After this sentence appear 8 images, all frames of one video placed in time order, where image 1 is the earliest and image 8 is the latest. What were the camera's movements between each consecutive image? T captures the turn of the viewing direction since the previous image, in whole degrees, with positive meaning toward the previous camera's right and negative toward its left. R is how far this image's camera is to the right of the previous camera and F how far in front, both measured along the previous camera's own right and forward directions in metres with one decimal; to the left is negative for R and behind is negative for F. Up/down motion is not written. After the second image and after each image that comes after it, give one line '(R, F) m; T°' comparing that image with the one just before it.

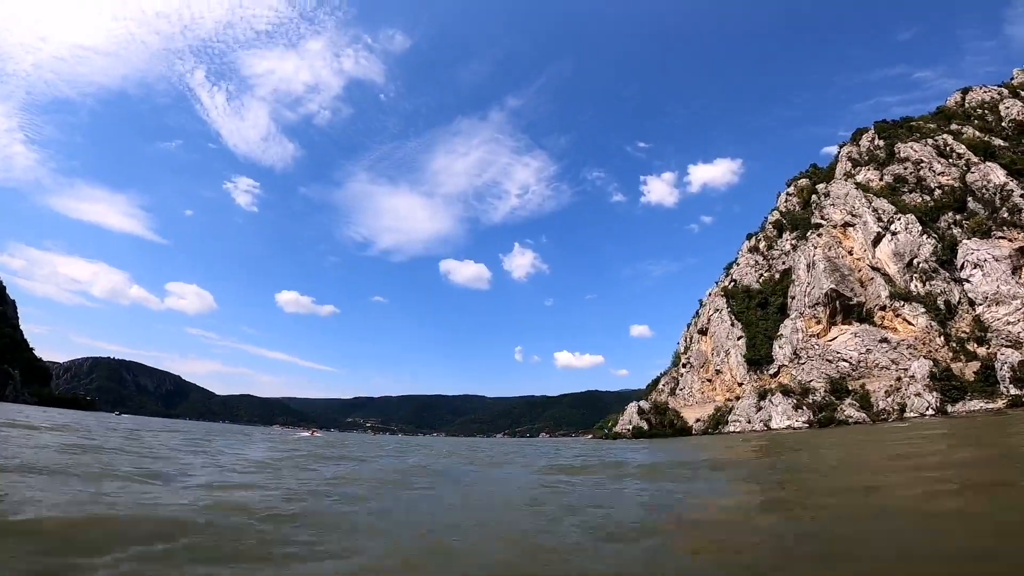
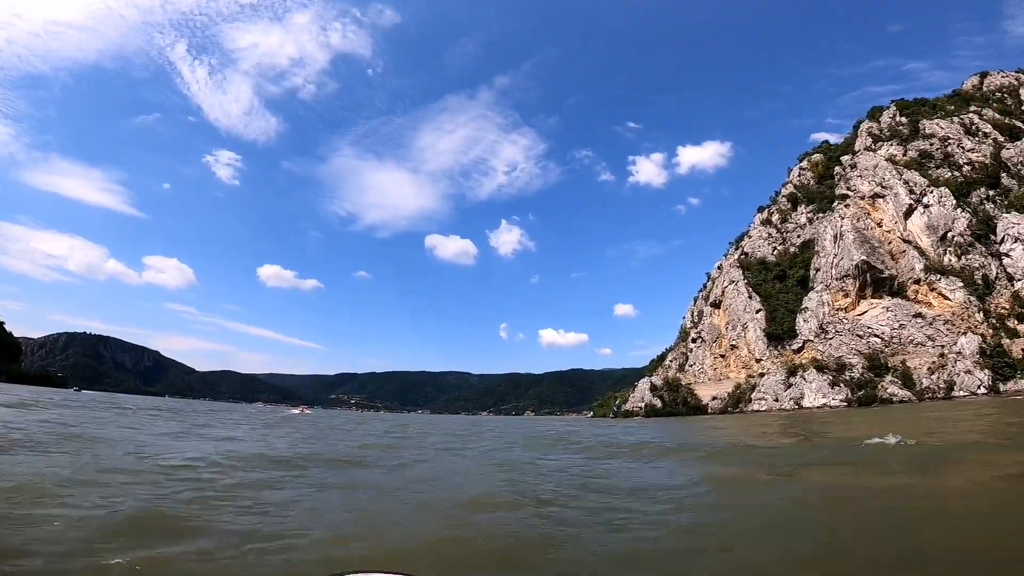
(-1.8, +3.1) m; +2°
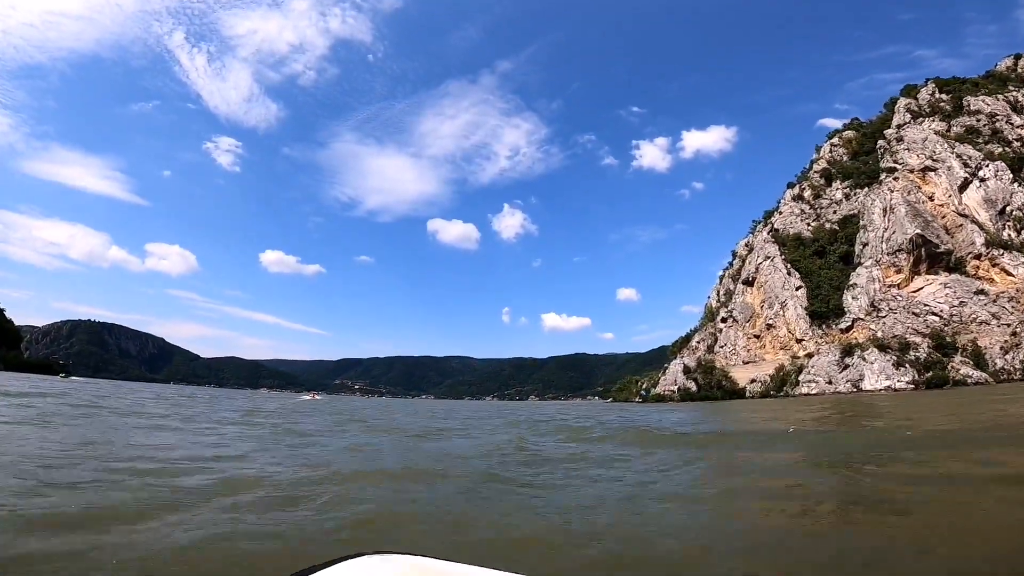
(-1.8, +2.5) m; 0°
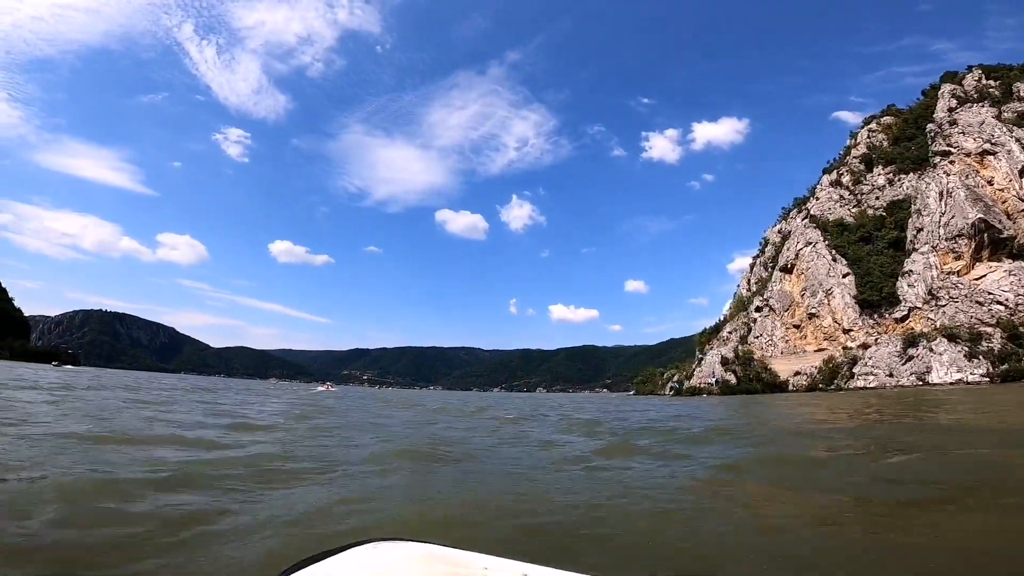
(-1.7, +1.9) m; -1°
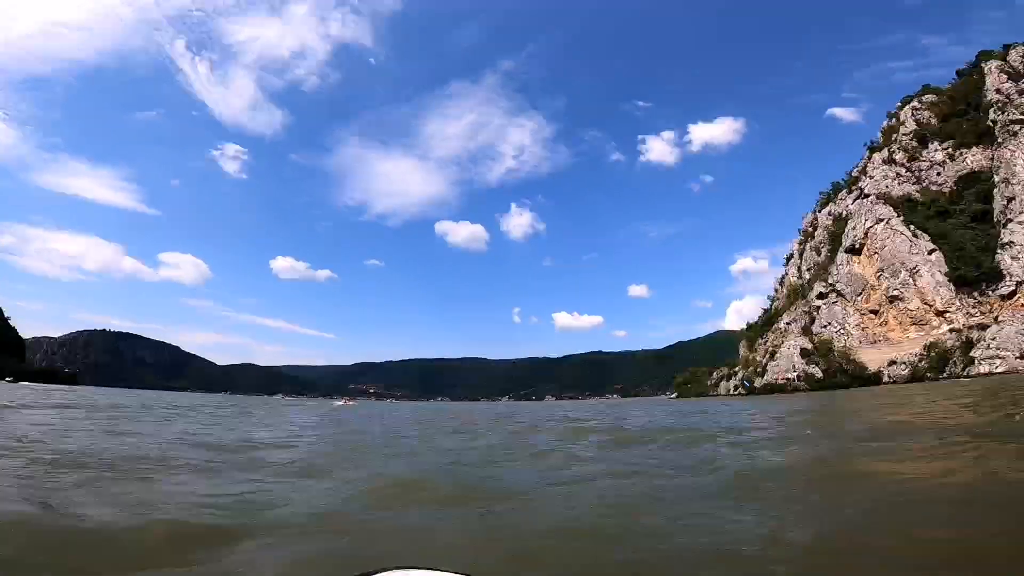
(-3.7, +3.7) m; 0°
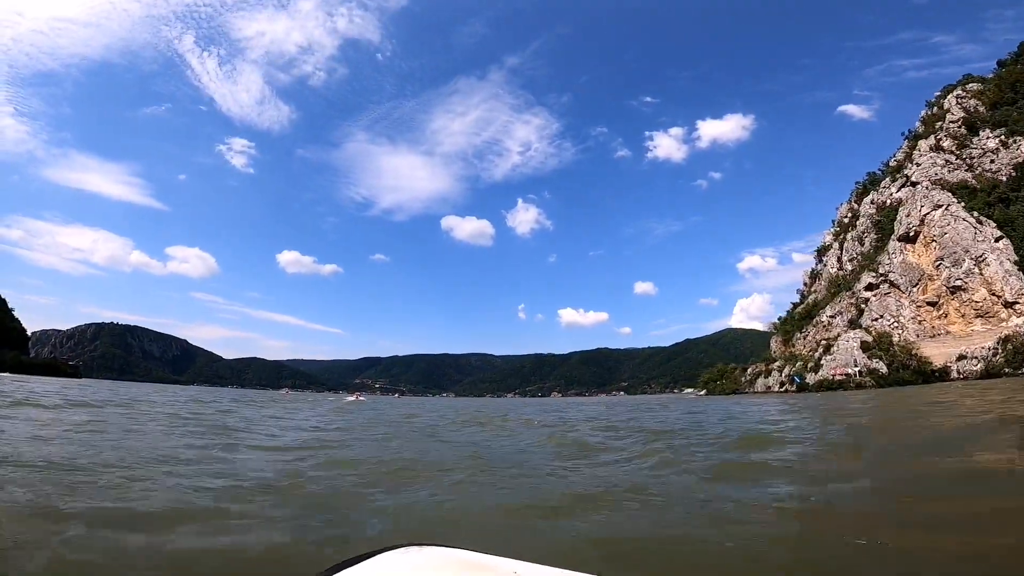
(-2.2, +2.4) m; 0°
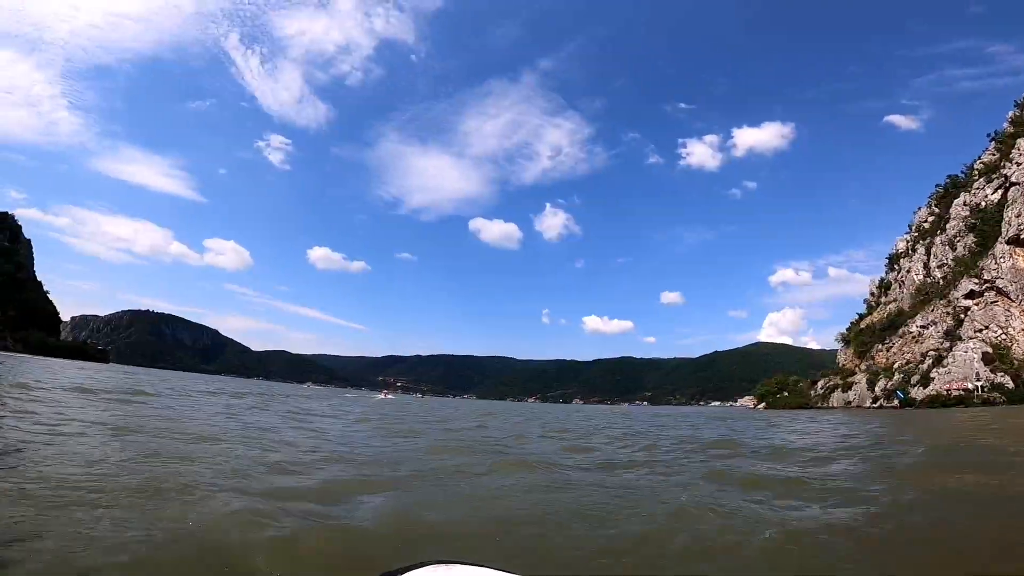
(-2.8, +3.1) m; -3°
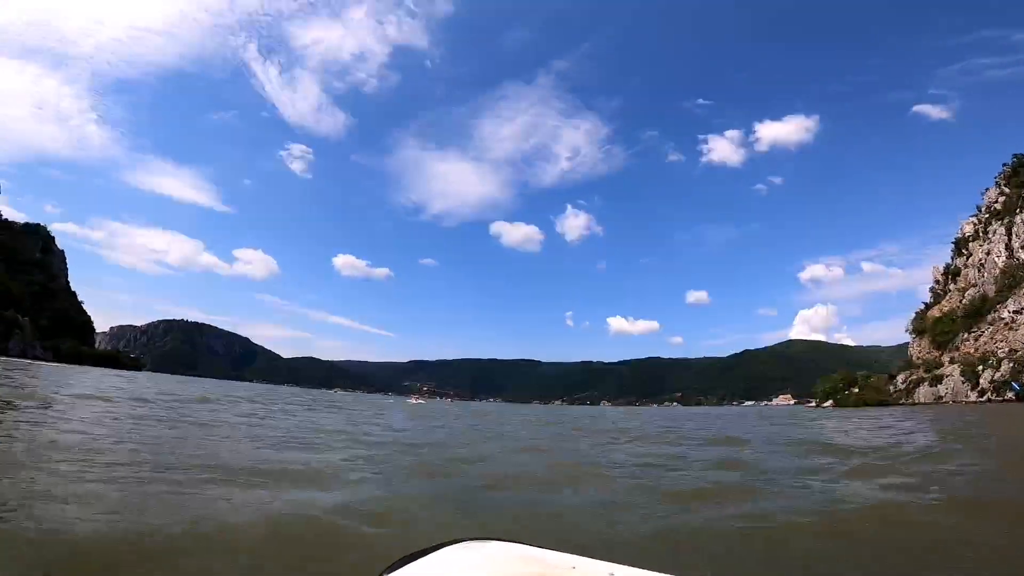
(-2.6, +2.2) m; -2°
